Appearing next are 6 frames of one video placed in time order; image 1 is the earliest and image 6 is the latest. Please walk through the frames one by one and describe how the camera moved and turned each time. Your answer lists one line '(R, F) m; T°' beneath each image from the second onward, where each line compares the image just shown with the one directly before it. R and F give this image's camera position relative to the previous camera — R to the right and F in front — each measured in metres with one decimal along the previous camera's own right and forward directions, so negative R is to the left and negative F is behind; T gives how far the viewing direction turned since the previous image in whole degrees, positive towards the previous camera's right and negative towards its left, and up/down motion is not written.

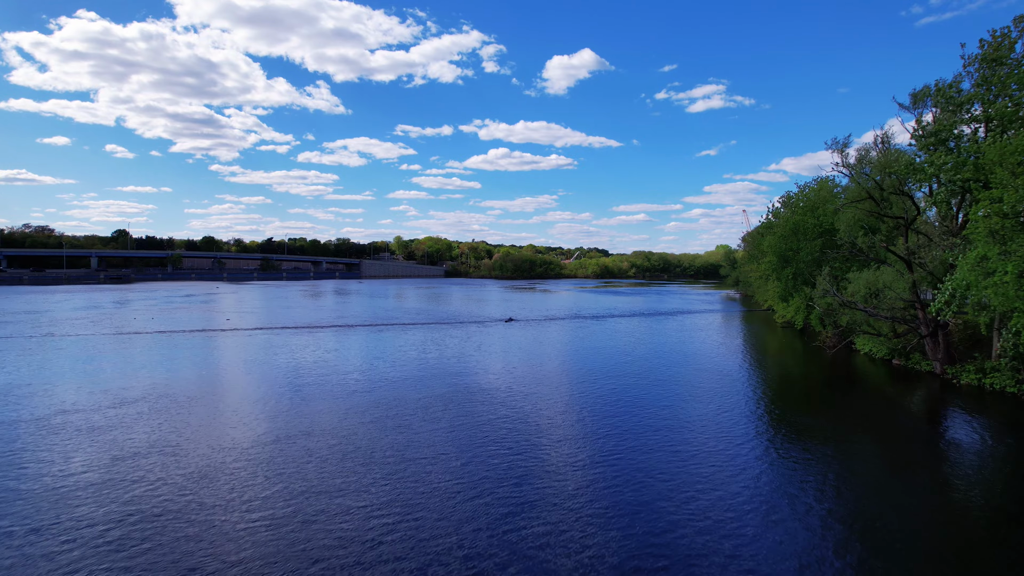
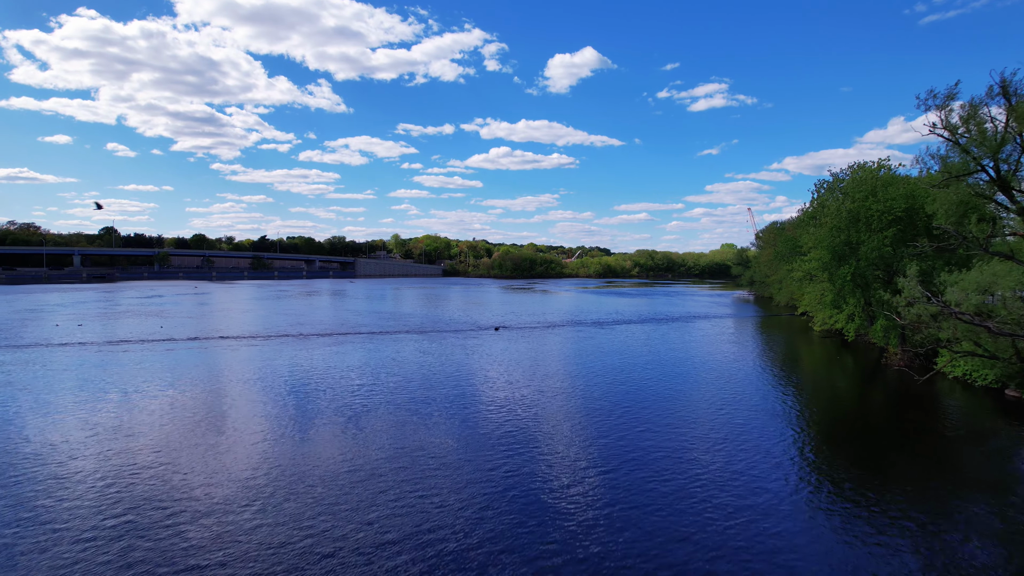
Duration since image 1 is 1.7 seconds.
(+0.5, +3.8) m; 0°
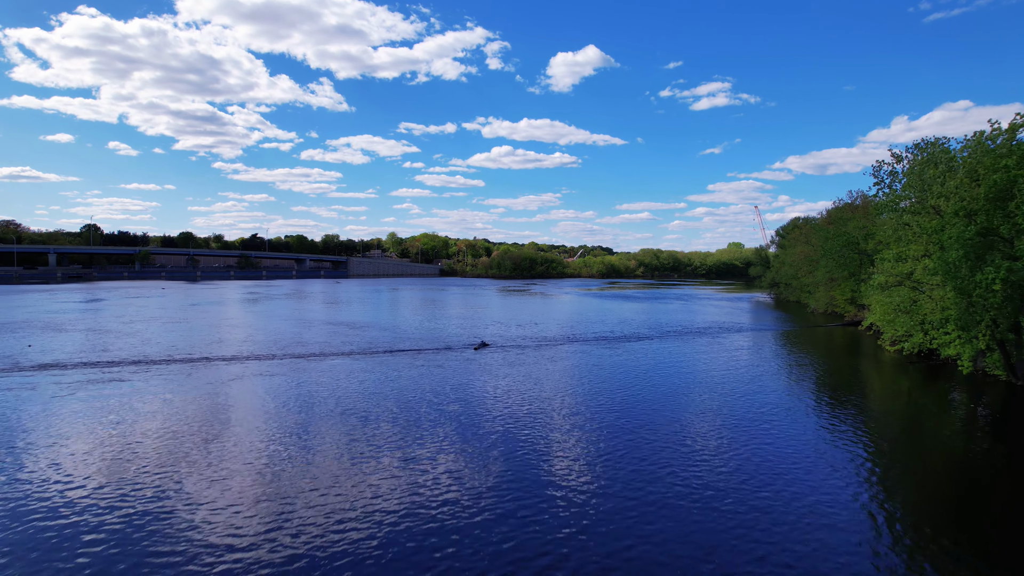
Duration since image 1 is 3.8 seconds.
(+0.6, +5.0) m; 0°
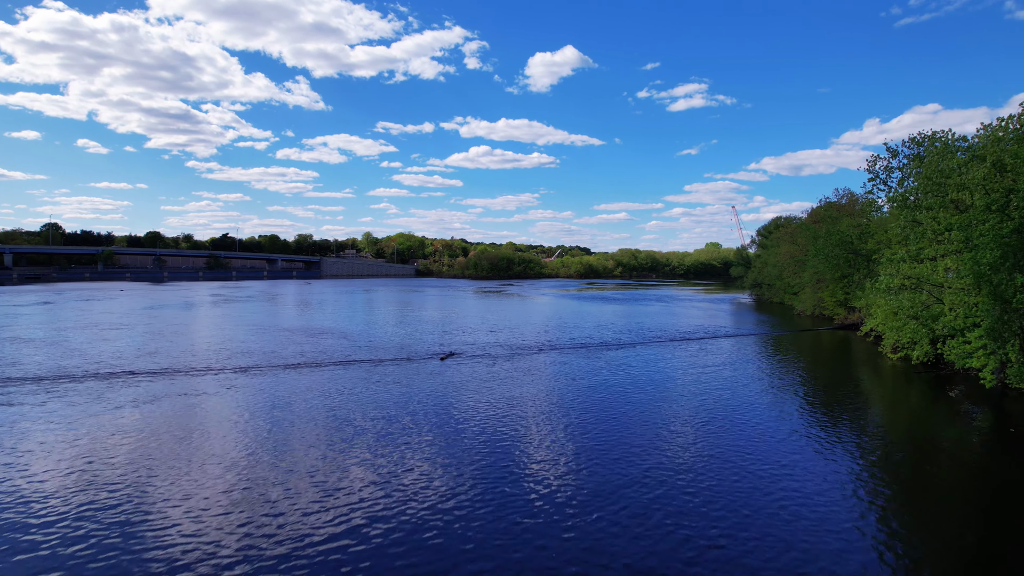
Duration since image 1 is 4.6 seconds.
(+0.2, +1.8) m; +2°
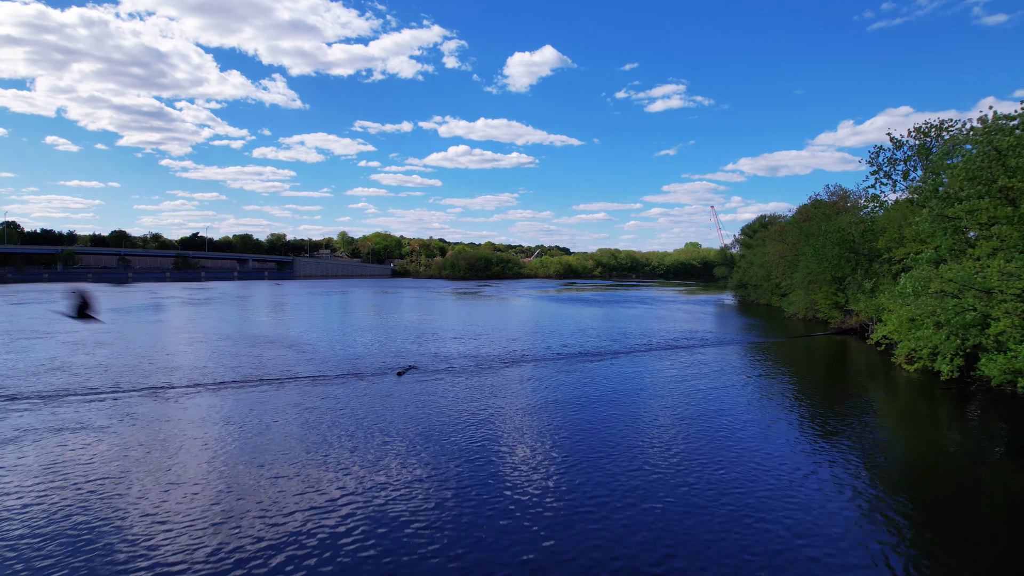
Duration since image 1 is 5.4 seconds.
(+0.3, +2.1) m; +2°
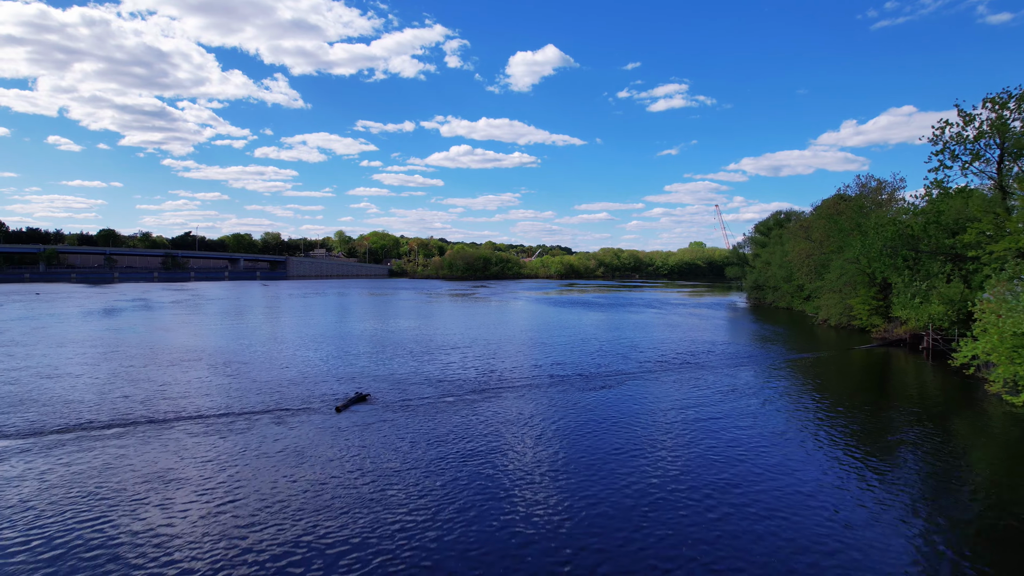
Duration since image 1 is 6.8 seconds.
(+0.5, +3.2) m; 0°
